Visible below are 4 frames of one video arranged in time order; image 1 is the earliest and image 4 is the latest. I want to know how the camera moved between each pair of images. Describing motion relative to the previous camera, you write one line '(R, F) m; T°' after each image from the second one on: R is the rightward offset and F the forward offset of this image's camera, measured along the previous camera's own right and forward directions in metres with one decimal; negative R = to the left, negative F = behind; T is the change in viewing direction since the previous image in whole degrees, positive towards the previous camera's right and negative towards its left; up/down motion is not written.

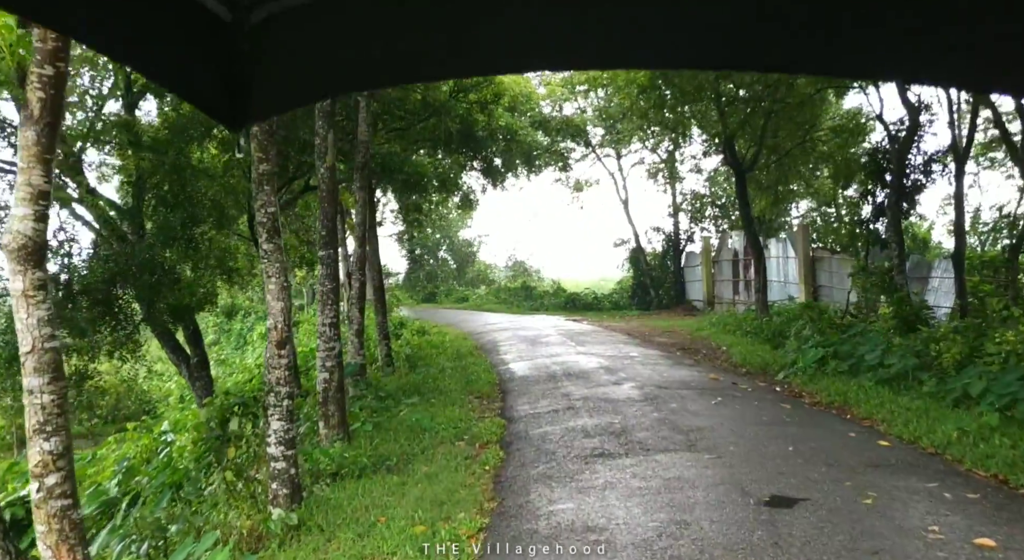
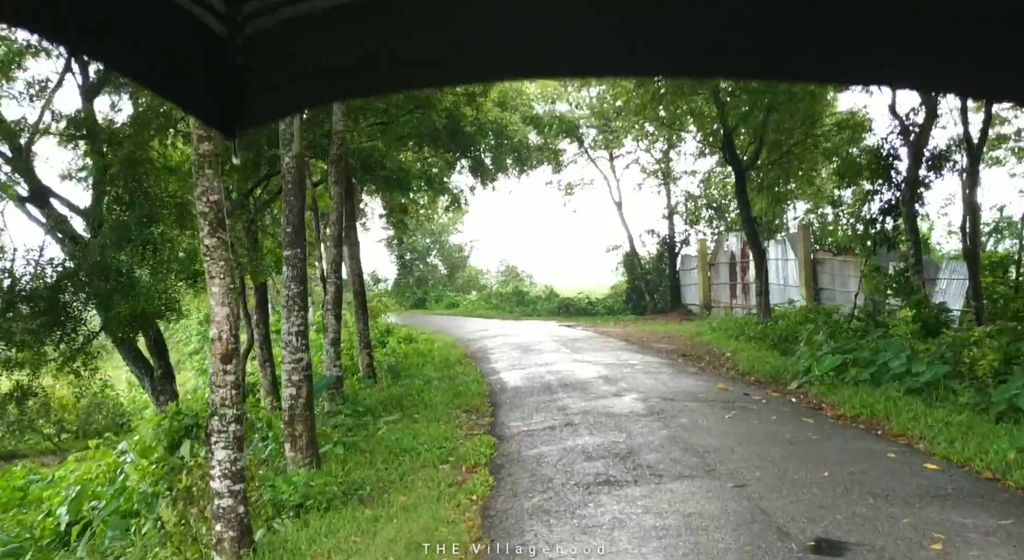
(0.0, +0.7) m; +1°
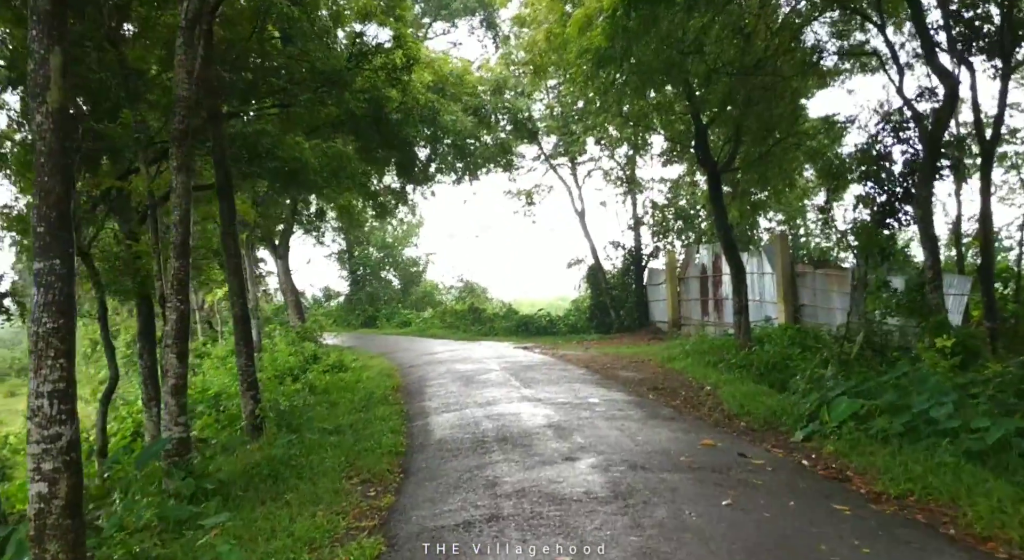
(+0.5, +2.0) m; +3°
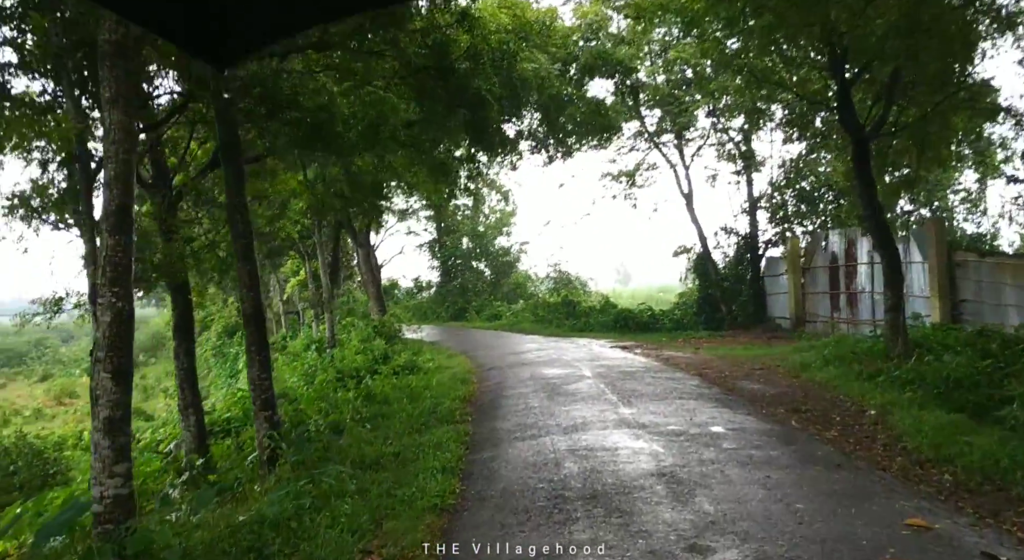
(0.0, +2.0) m; -9°
